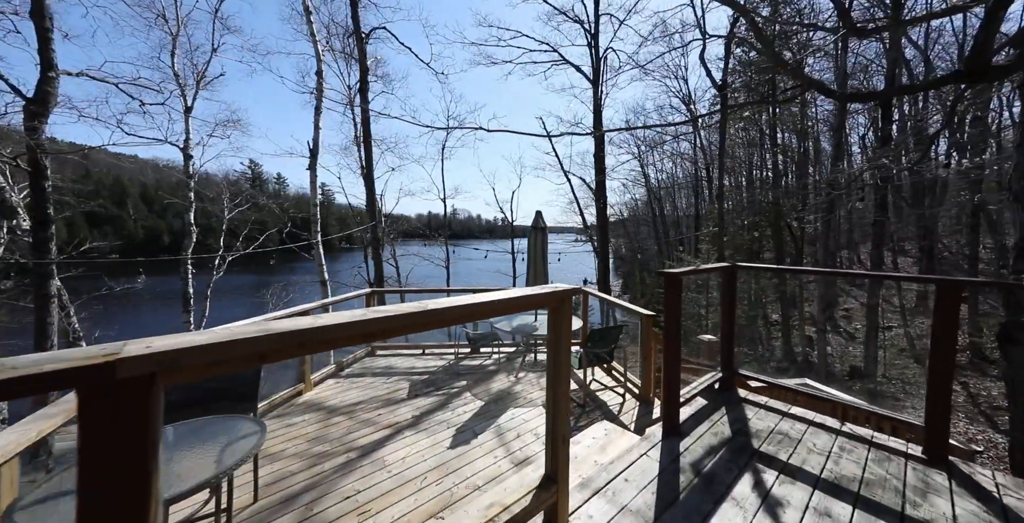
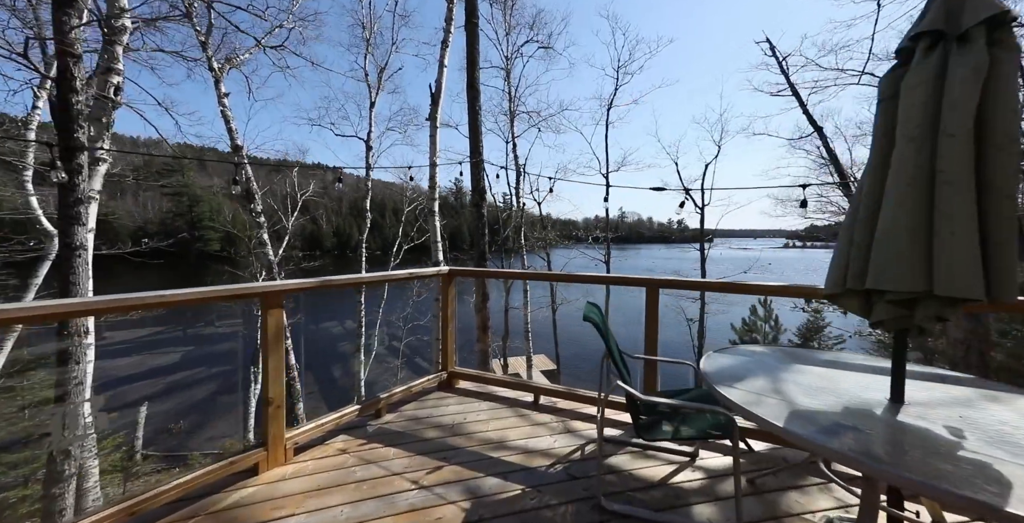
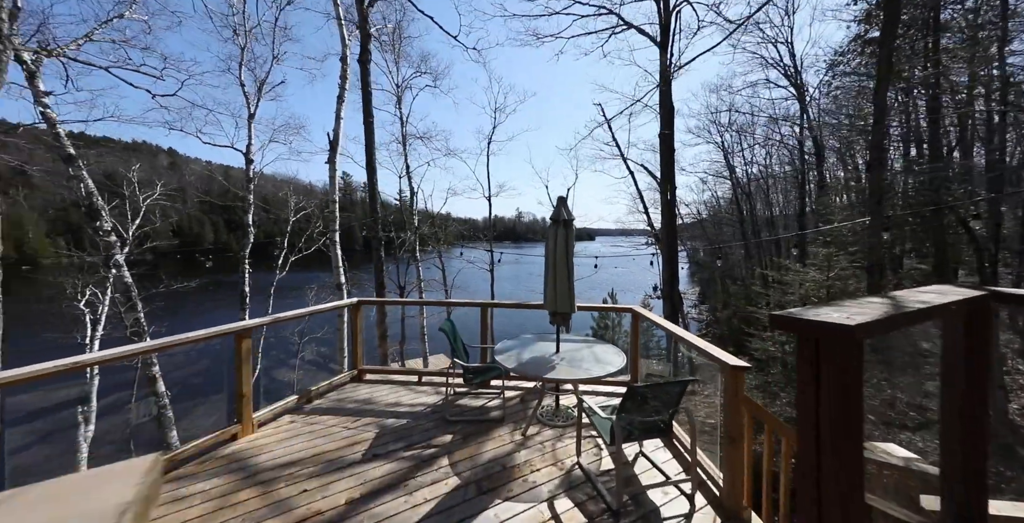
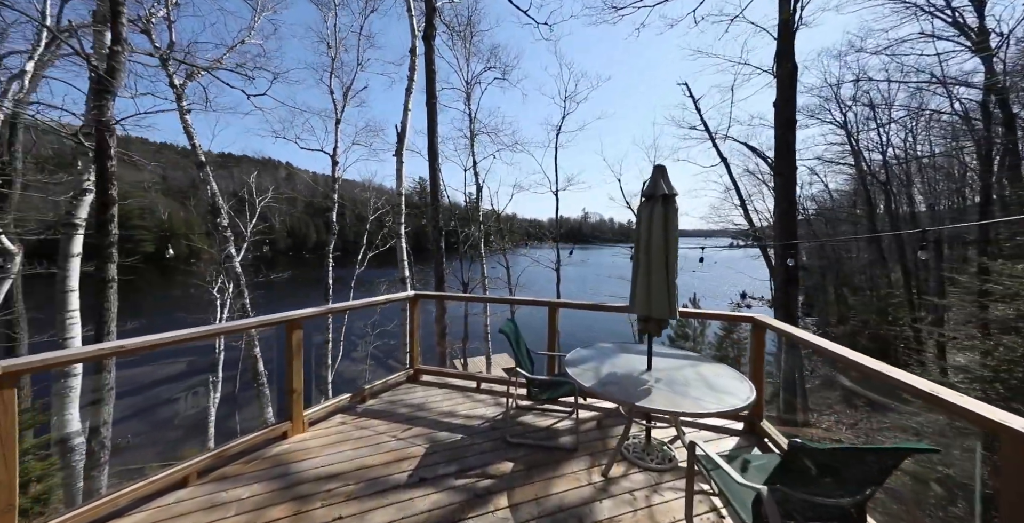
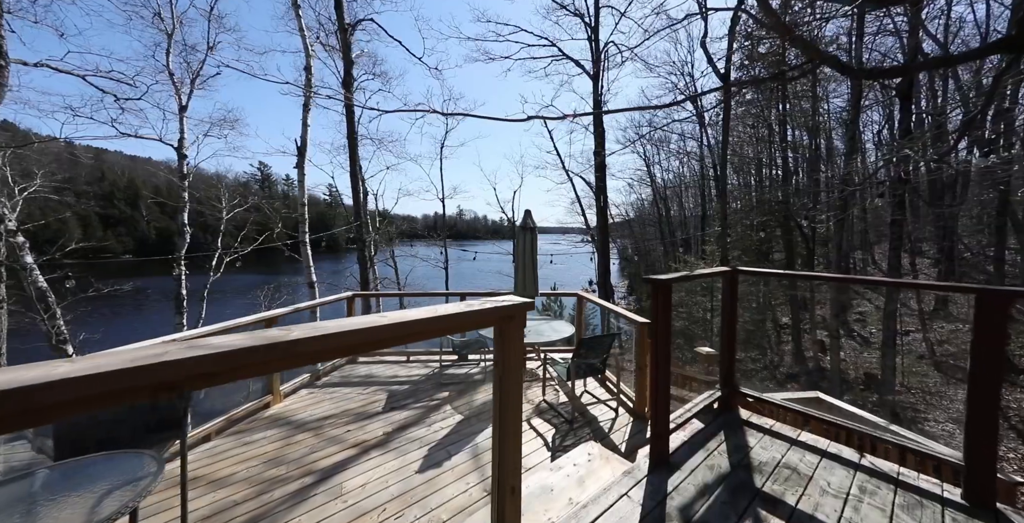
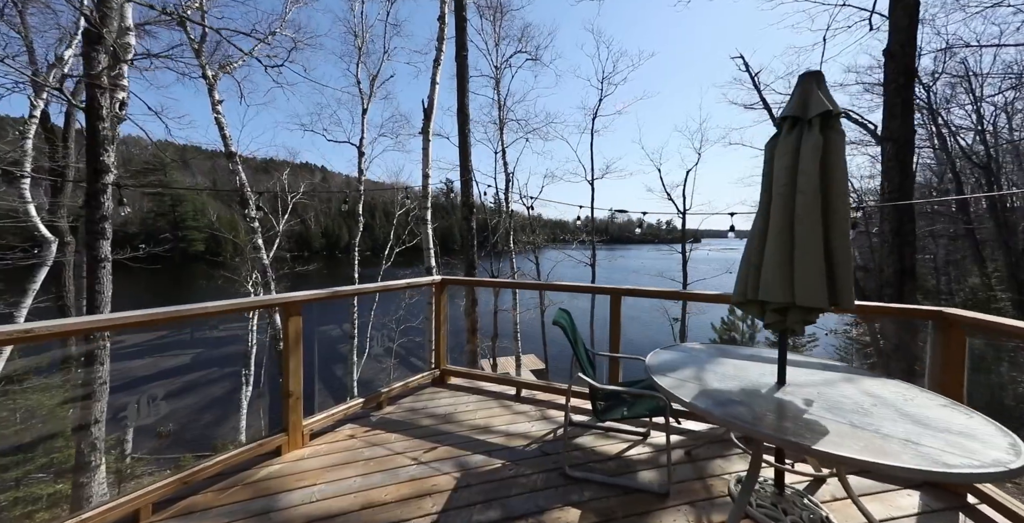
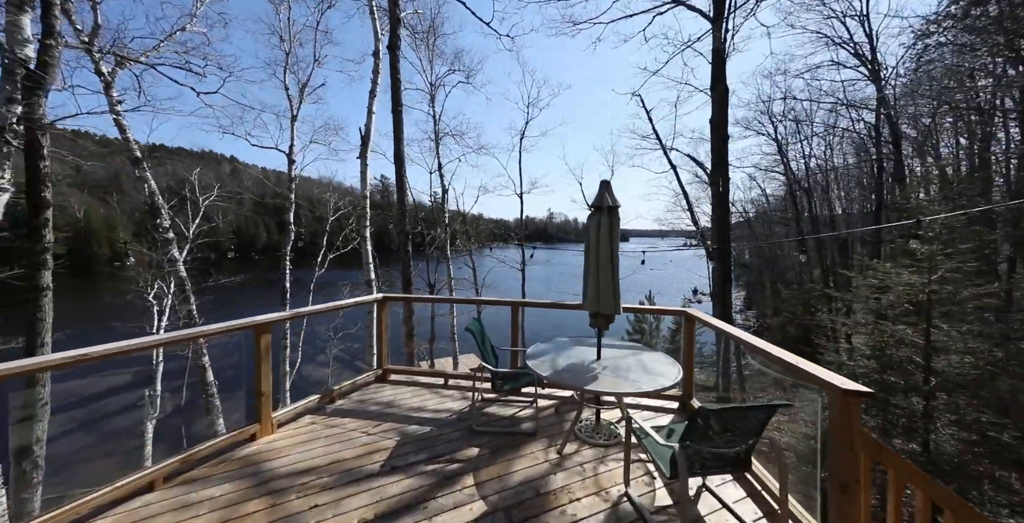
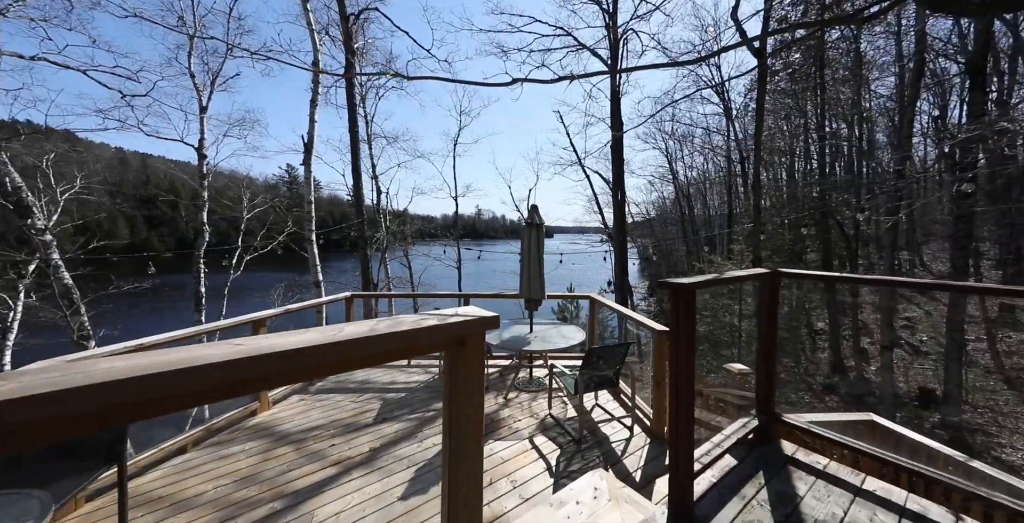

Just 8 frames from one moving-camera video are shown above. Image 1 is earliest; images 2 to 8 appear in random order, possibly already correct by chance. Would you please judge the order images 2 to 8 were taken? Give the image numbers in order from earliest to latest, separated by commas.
5, 8, 3, 7, 4, 6, 2
